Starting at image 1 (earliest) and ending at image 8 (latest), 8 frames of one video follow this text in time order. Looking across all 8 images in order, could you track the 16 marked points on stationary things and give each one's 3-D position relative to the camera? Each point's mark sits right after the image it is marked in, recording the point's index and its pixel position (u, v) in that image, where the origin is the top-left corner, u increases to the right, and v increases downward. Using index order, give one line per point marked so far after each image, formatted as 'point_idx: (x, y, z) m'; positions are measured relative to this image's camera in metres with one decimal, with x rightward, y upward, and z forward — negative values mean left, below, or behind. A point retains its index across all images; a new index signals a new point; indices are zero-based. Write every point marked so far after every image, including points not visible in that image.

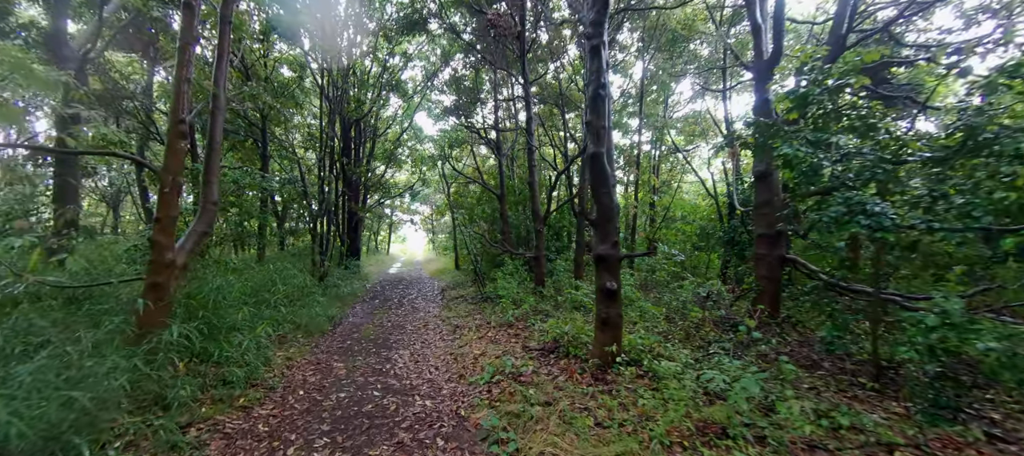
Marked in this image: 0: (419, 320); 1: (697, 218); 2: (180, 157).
0: (-1.9, -1.9, +7.4) m
1: (+6.5, +0.3, +12.6) m
2: (-3.3, +0.7, +3.5) m
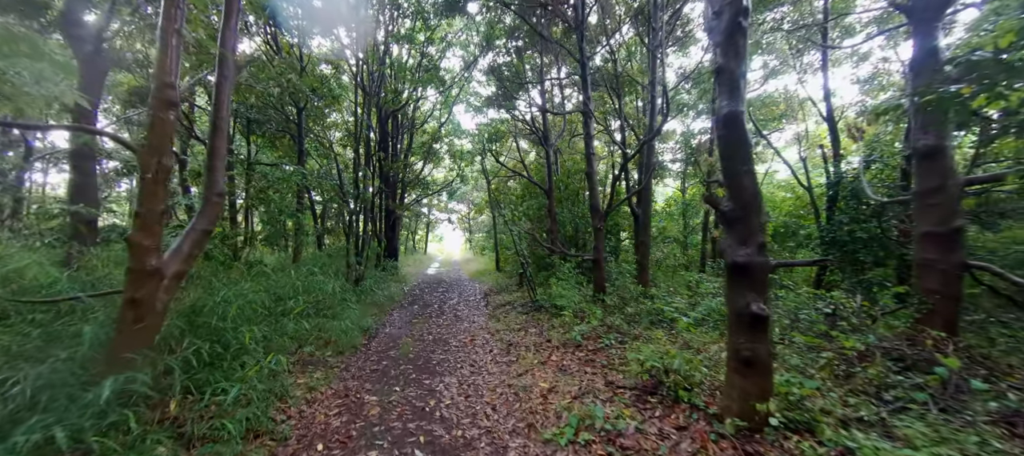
0: (-0.8, -1.9, +6.4) m
1: (+8.0, +0.4, +10.7) m
2: (-2.6, +0.7, +2.6) m
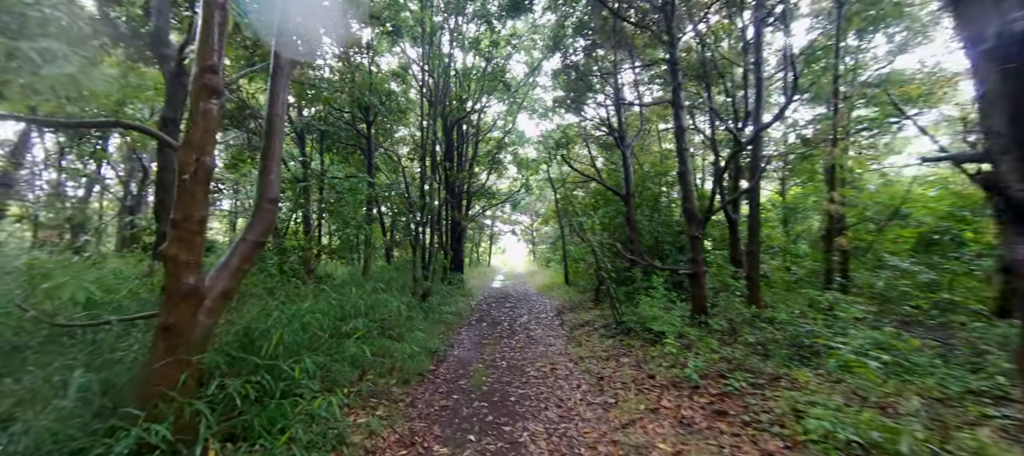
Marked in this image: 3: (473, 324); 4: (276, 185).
0: (+0.5, -2.0, +5.5) m
1: (+9.9, +0.3, +8.4) m
2: (-1.9, +0.6, +2.2) m
3: (-0.9, -2.2, +7.8) m
4: (-1.8, +0.3, +2.8) m
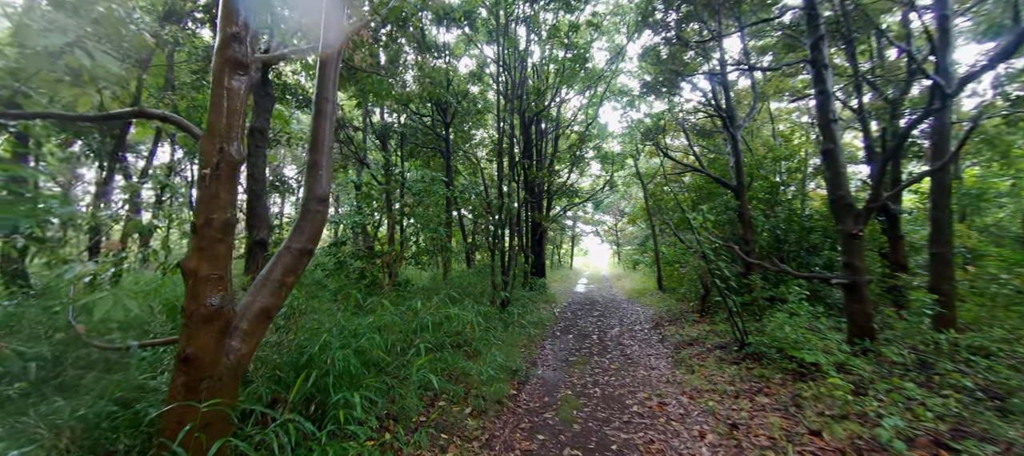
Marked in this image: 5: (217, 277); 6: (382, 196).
0: (+1.7, -2.0, +4.4) m
1: (+11.5, +0.5, +5.2) m
2: (-1.4, +0.6, +1.8) m
3: (+0.9, -2.2, +7.0) m
4: (-1.2, +0.3, +2.3) m
5: (-1.4, -0.2, +1.7) m
6: (-2.3, +0.6, +6.3) m
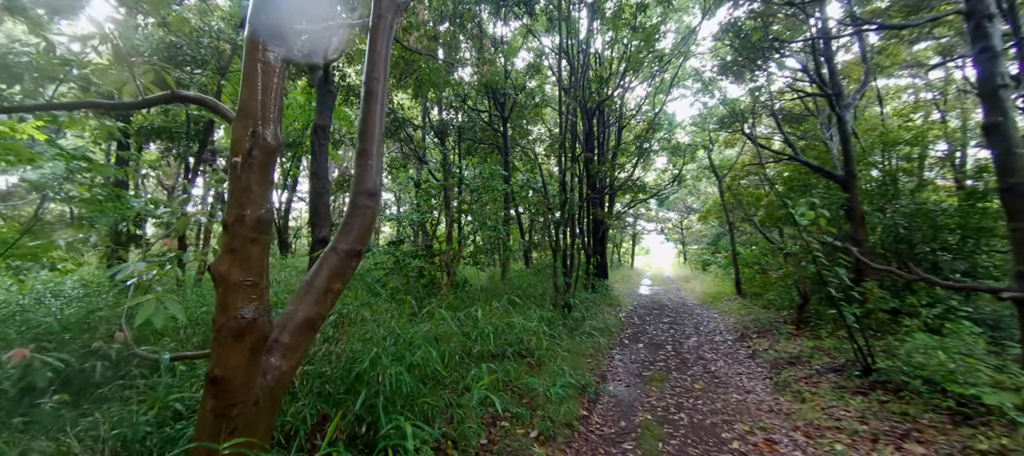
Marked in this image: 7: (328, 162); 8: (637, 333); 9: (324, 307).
0: (+2.4, -2.0, +3.7) m
1: (+12.2, +0.5, +2.9) m
2: (-1.0, +0.6, +1.5) m
3: (+2.1, -2.1, +6.4) m
4: (-0.8, +0.3, +2.0) m
5: (-1.0, -0.2, +1.4) m
6: (-1.2, +0.6, +6.1) m
7: (-2.8, +1.0, +5.4) m
8: (+2.7, -2.3, +7.8) m
9: (-0.9, -0.4, +1.8) m
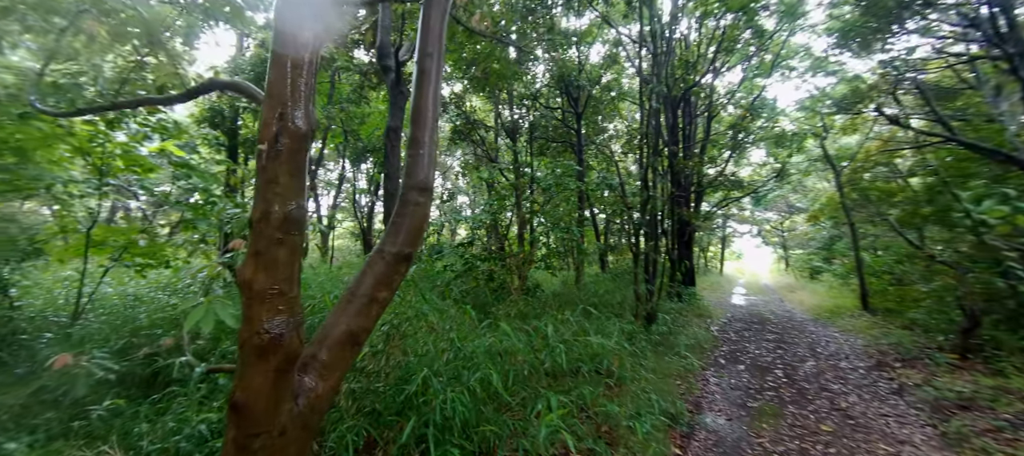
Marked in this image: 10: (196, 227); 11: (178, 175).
0: (+3.0, -2.0, +2.7) m
1: (+12.5, +0.6, 0.0) m
2: (-0.8, +0.6, +1.3) m
3: (+3.2, -2.2, +5.4) m
4: (-0.4, +0.3, +1.7) m
5: (-0.8, -0.2, +1.2) m
6: (0.0, +0.6, +5.8) m
7: (-1.7, +1.0, +5.4) m
8: (+4.2, -2.3, +6.7) m
9: (-0.6, -0.4, +1.5) m
10: (-3.0, 0.0, +3.4) m
11: (-3.2, +0.5, +3.4) m
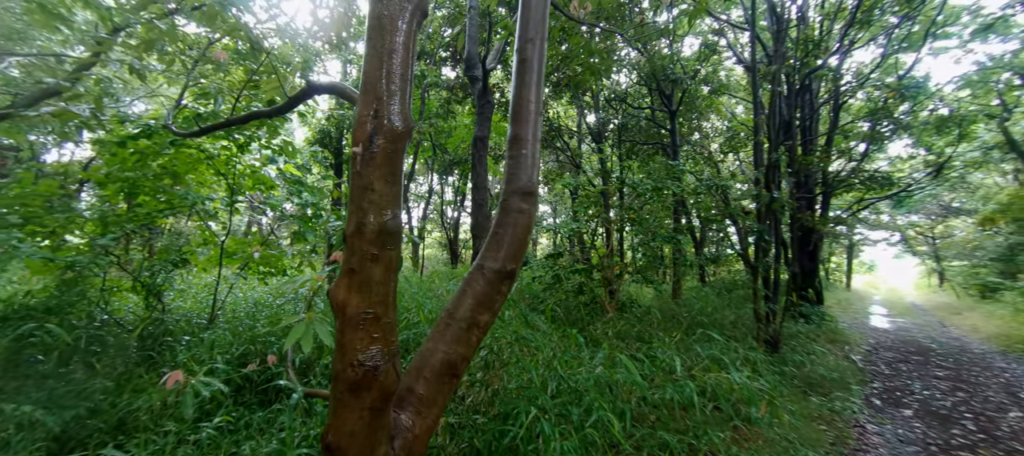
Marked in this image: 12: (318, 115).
0: (+3.7, -2.0, +1.6) m
1: (+12.3, +0.7, -3.0) m
2: (-0.4, +0.6, +1.1) m
3: (+4.5, -2.2, +4.2) m
4: (+0.1, +0.3, +1.5) m
5: (-0.4, -0.3, +1.0) m
6: (+1.3, +0.4, +5.4) m
7: (-0.4, +0.8, +5.4) m
8: (+5.7, -2.4, +5.2) m
9: (-0.2, -0.4, +1.3) m
10: (-2.1, -0.1, +3.6) m
11: (-2.3, +0.4, +3.7) m
12: (-4.2, +2.5, +7.7) m
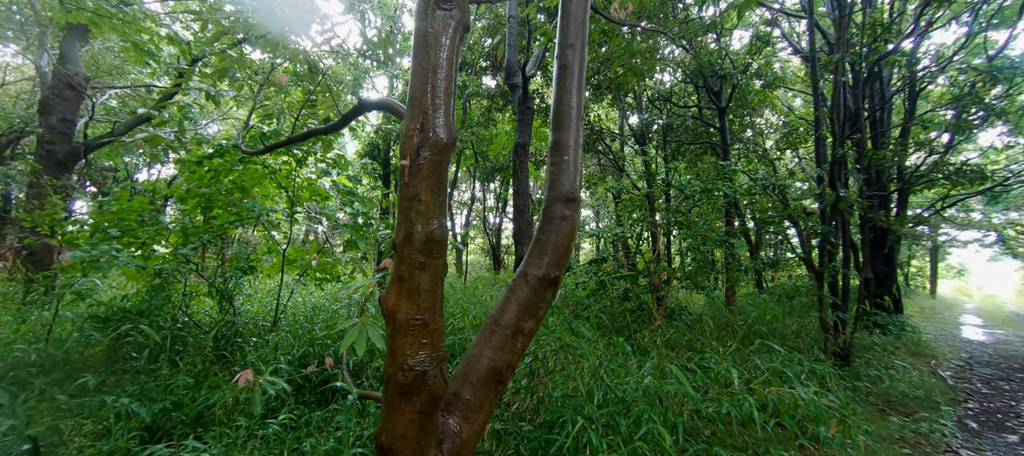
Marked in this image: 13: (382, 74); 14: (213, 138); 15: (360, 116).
0: (+3.9, -2.0, +1.2) m
1: (+11.9, +0.9, -4.3) m
2: (-0.2, +0.5, +1.2) m
3: (+4.9, -2.2, +3.7) m
4: (+0.3, +0.2, +1.5) m
5: (-0.3, -0.3, +1.1) m
6: (+1.9, +0.4, +5.2) m
7: (+0.2, +0.7, +5.4) m
8: (+6.2, -2.4, +4.6) m
9: (0.0, -0.5, +1.3) m
10: (-1.7, -0.2, +3.8) m
11: (-1.8, +0.3, +3.9) m
12: (-3.3, +2.3, +8.2) m
13: (-1.9, +2.2, +5.1) m
14: (-2.9, +0.9, +3.4) m
15: (-0.8, +0.6, +1.8) m
